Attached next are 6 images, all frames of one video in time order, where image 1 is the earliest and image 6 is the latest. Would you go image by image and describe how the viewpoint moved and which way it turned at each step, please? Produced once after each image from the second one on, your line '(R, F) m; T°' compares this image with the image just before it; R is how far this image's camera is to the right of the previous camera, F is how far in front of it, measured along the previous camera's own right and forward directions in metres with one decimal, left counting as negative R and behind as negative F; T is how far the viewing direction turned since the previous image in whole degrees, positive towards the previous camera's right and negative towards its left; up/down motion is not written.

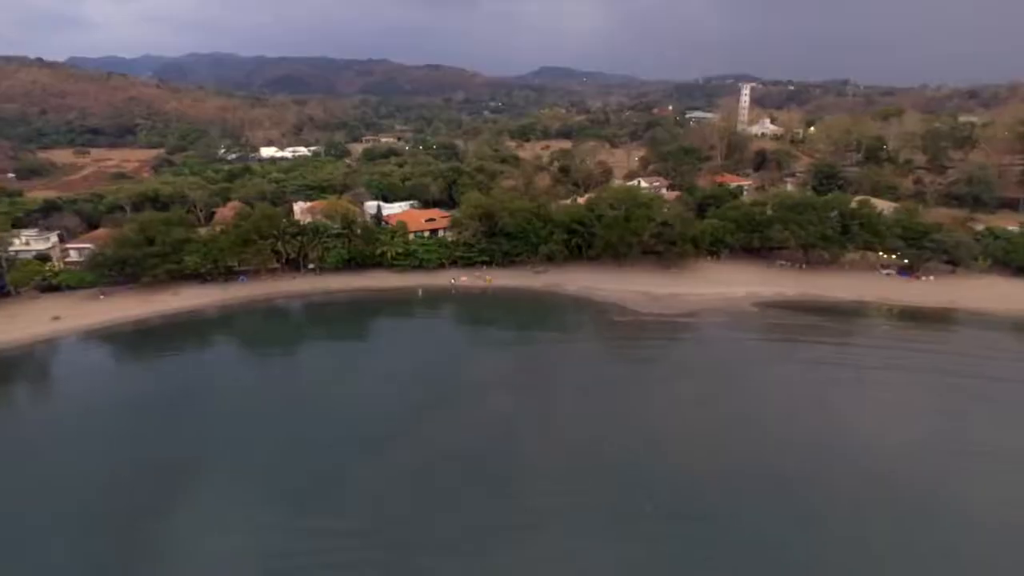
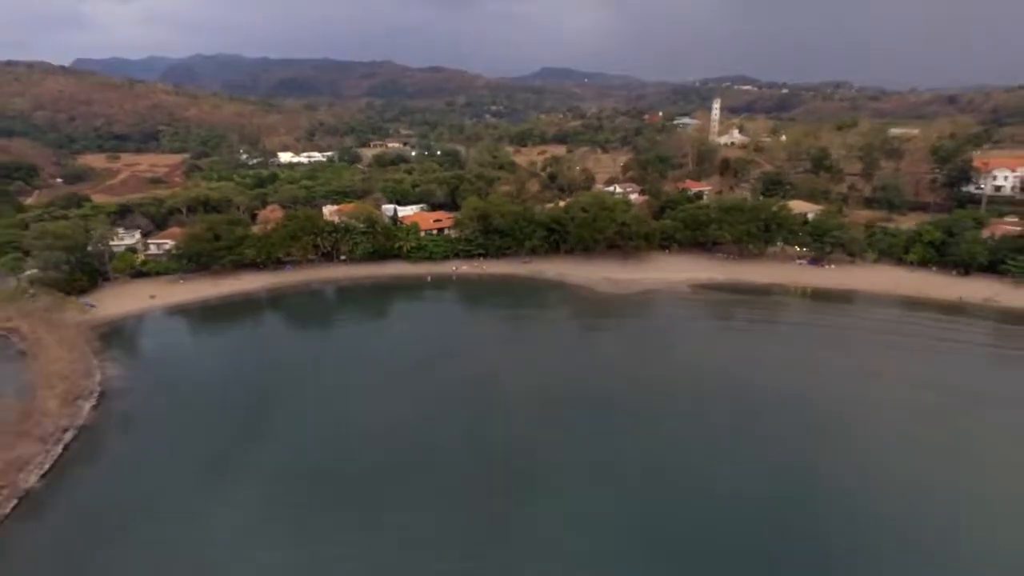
(+0.7, -7.9) m; 0°
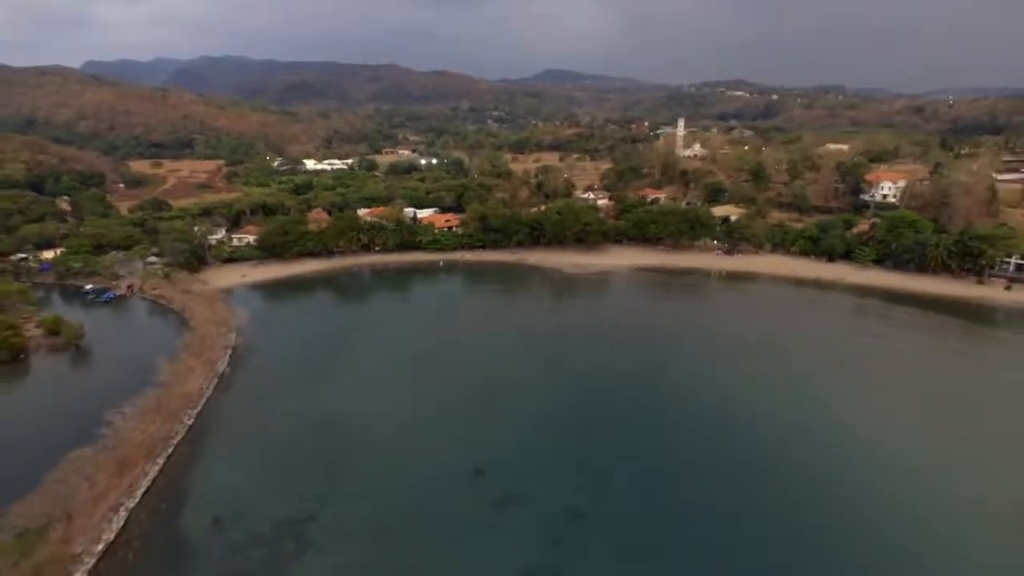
(+1.0, -13.2) m; 0°
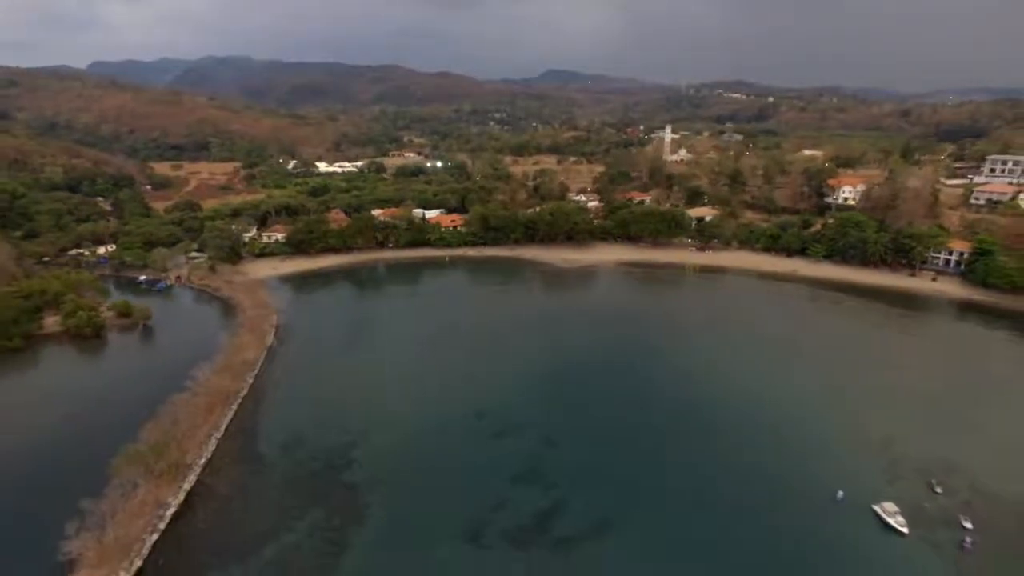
(+0.4, -6.8) m; 0°
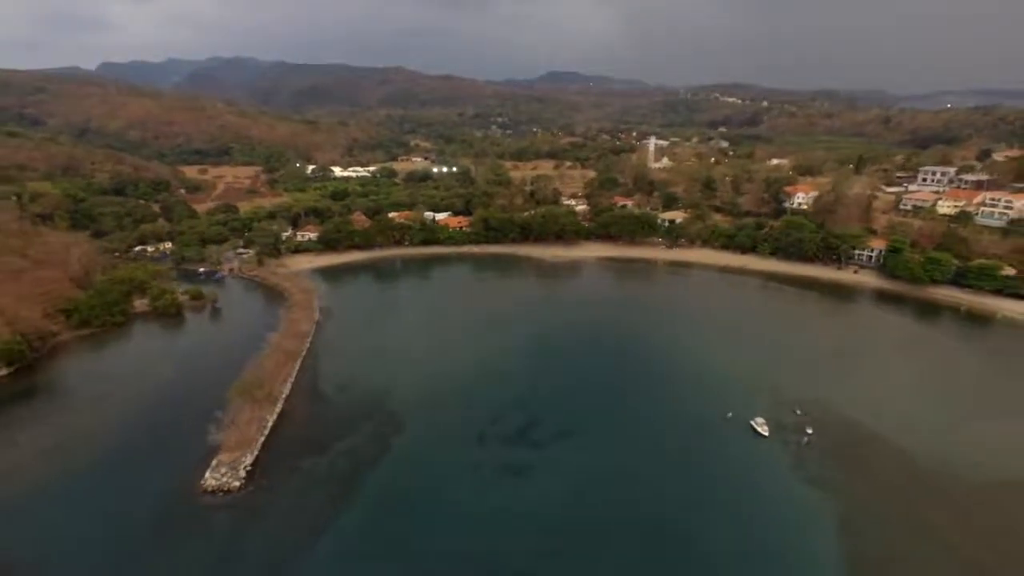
(+0.6, -10.2) m; 0°
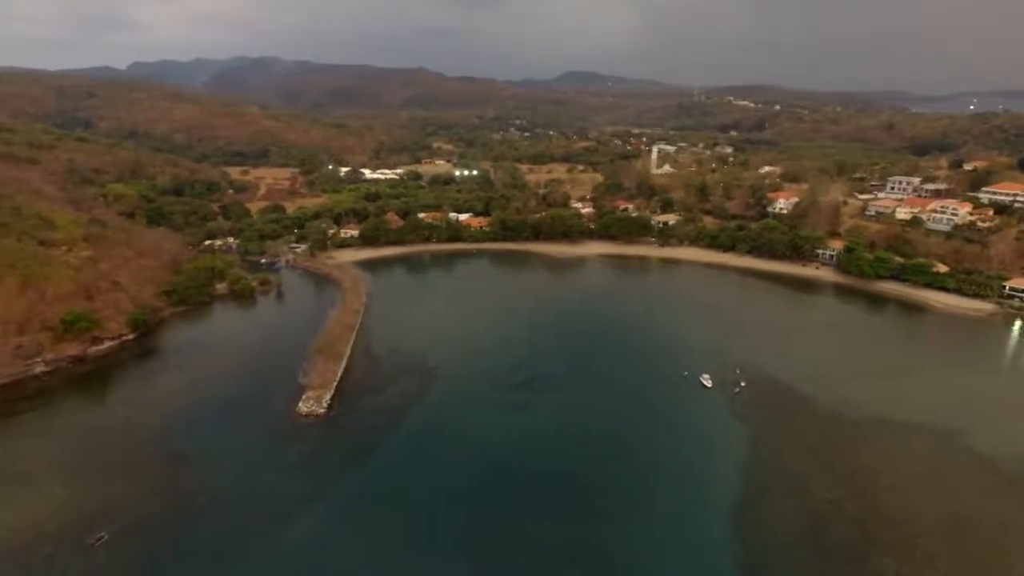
(+0.6, -10.7) m; -2°
